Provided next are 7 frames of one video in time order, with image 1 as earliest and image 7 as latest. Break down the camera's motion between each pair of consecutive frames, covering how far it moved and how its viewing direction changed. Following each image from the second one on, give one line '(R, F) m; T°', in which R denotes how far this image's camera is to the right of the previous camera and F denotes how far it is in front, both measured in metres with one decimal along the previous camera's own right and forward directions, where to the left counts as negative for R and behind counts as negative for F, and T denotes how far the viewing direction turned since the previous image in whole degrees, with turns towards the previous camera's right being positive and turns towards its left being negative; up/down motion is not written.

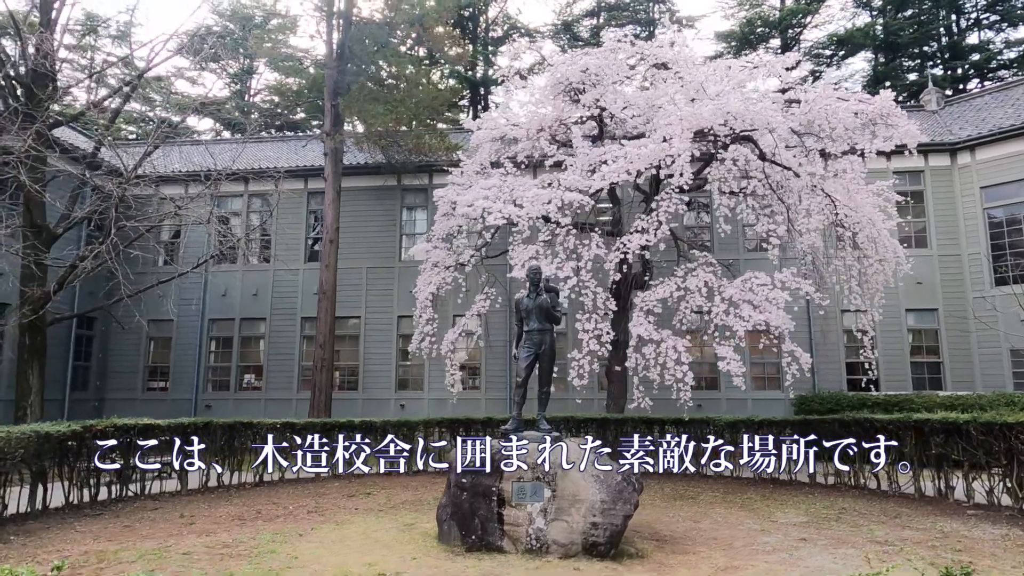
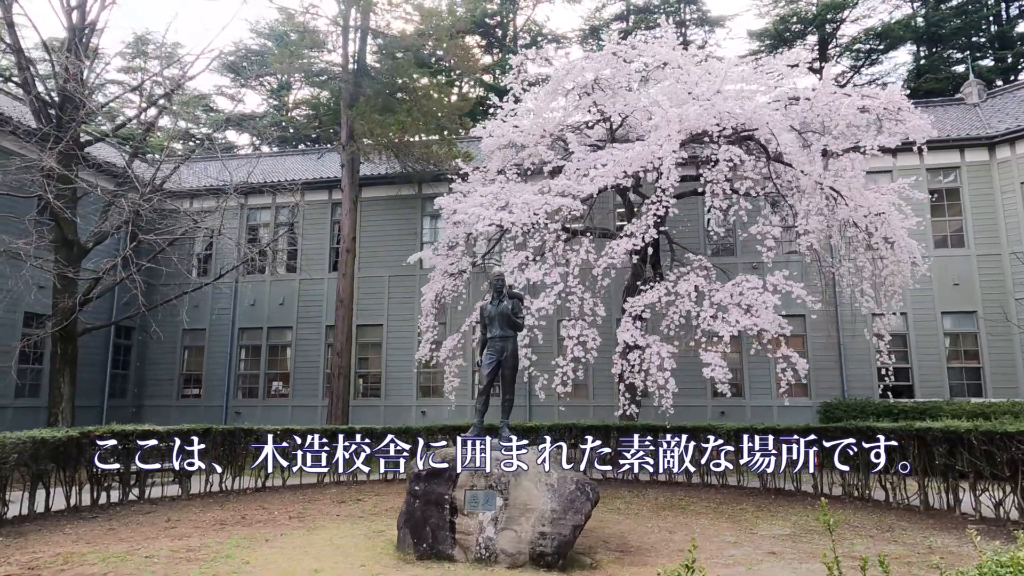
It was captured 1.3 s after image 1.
(+0.7, +0.1) m; -4°
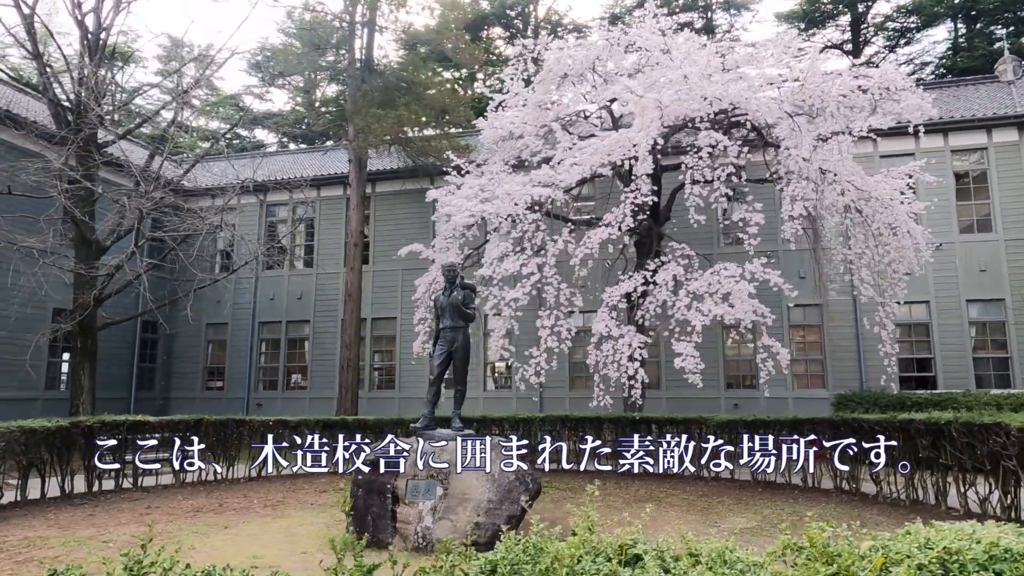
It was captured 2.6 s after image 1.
(+0.8, 0.0) m; -3°
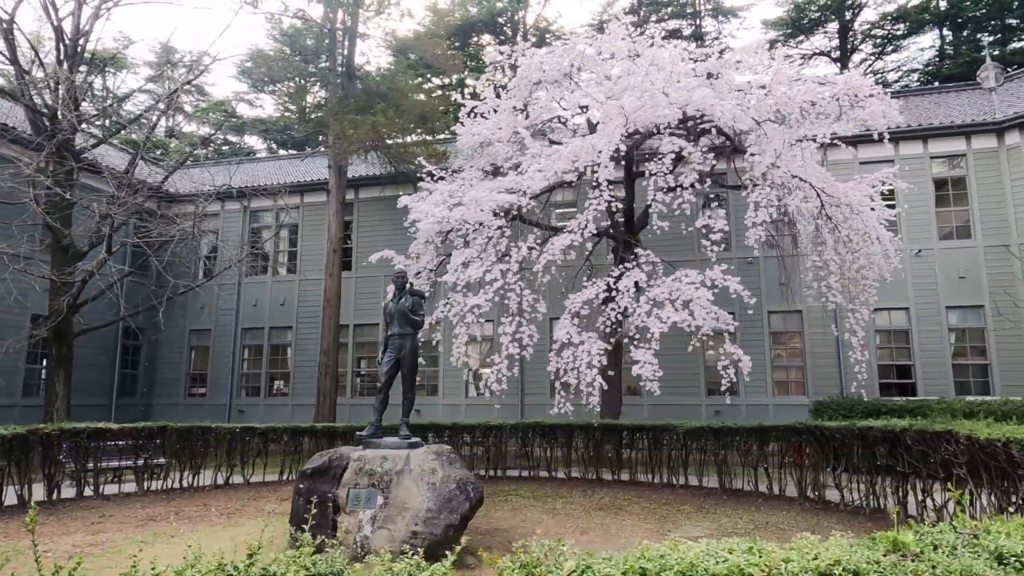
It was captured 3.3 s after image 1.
(+0.4, 0.0) m; 0°
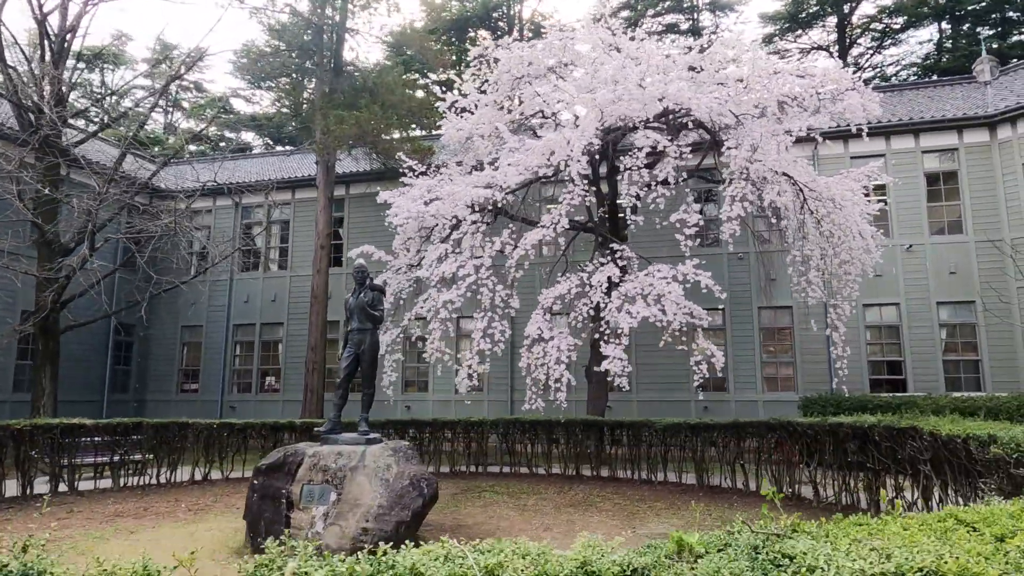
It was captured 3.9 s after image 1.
(+0.4, +0.1) m; 0°
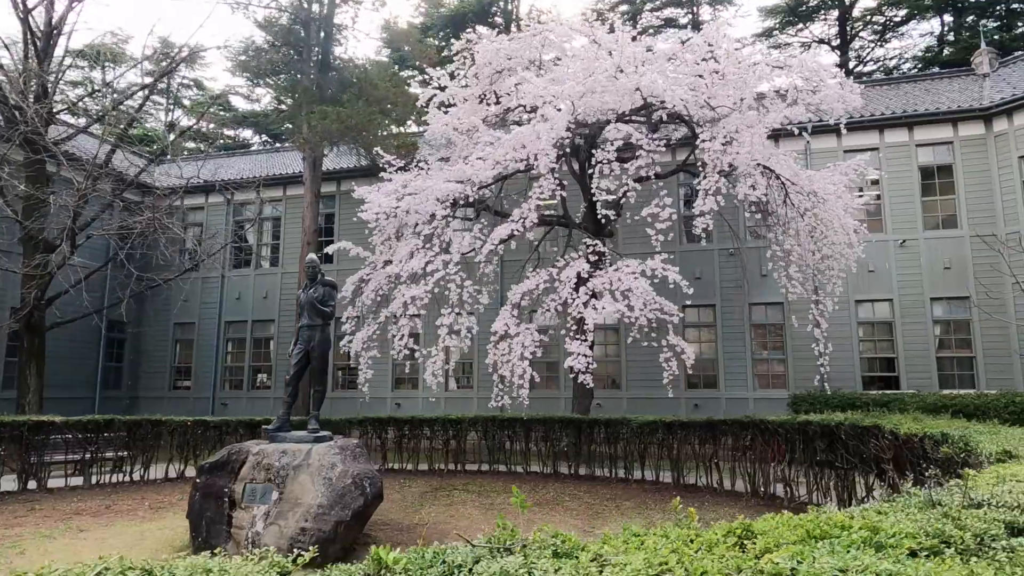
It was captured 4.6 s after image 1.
(+0.5, +0.1) m; -1°
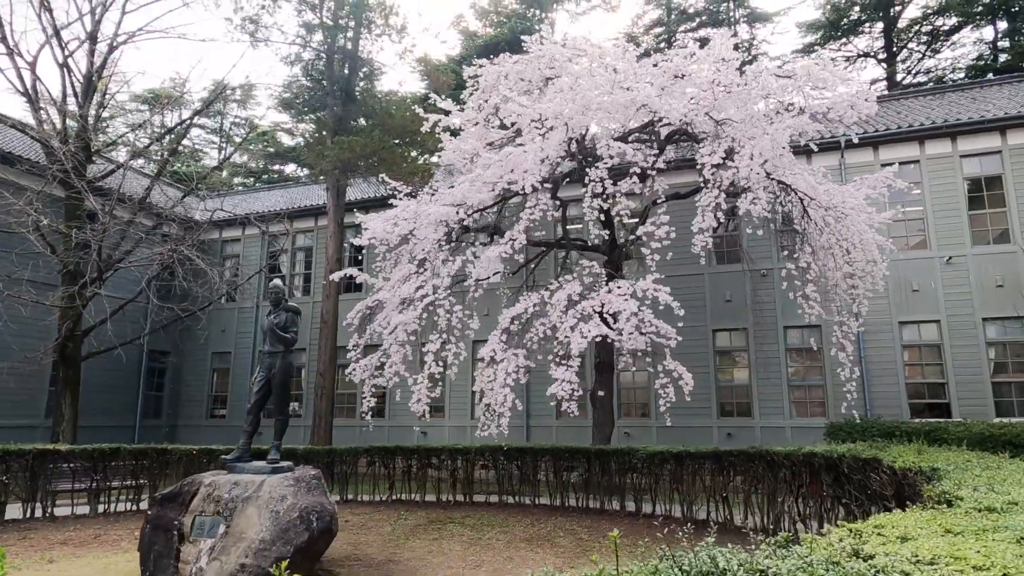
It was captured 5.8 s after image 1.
(+0.7, +0.3) m; -5°
